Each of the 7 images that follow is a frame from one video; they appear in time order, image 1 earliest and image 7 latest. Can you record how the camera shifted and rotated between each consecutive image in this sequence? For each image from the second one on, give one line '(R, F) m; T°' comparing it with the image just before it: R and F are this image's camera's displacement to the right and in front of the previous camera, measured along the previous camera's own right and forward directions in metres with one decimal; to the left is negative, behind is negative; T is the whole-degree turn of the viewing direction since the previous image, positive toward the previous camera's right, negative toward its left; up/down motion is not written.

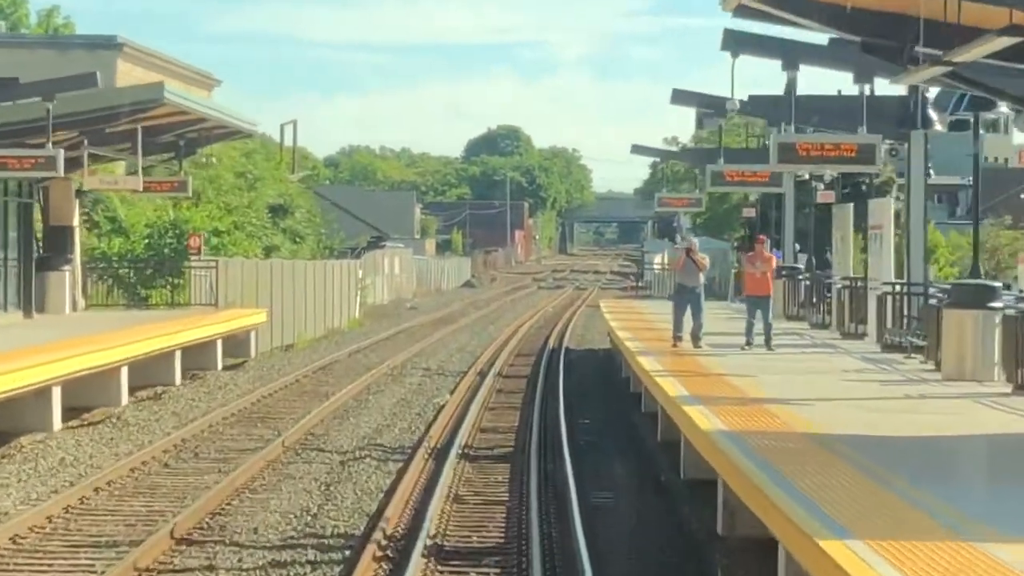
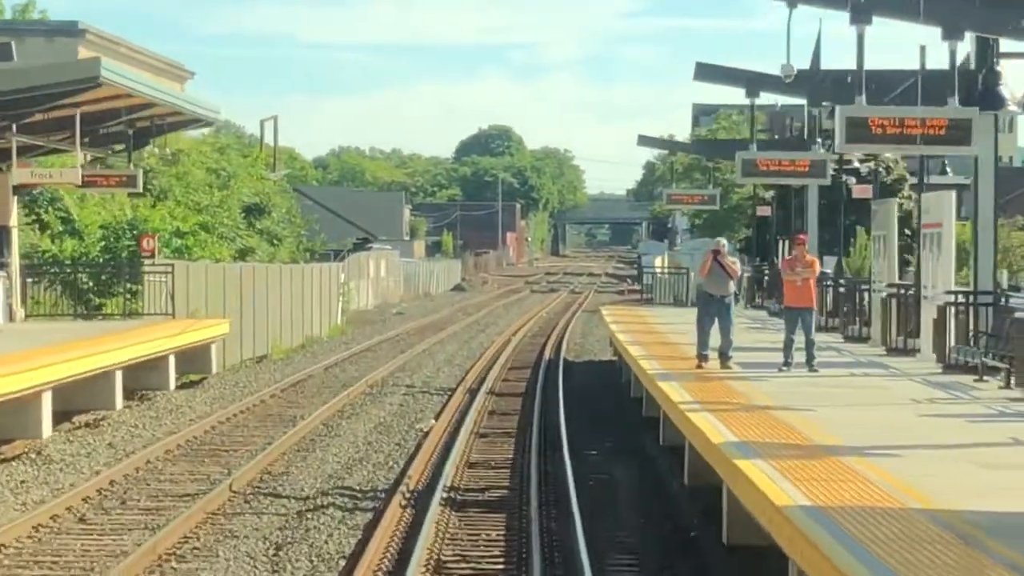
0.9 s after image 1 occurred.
(0.0, +3.0) m; 0°
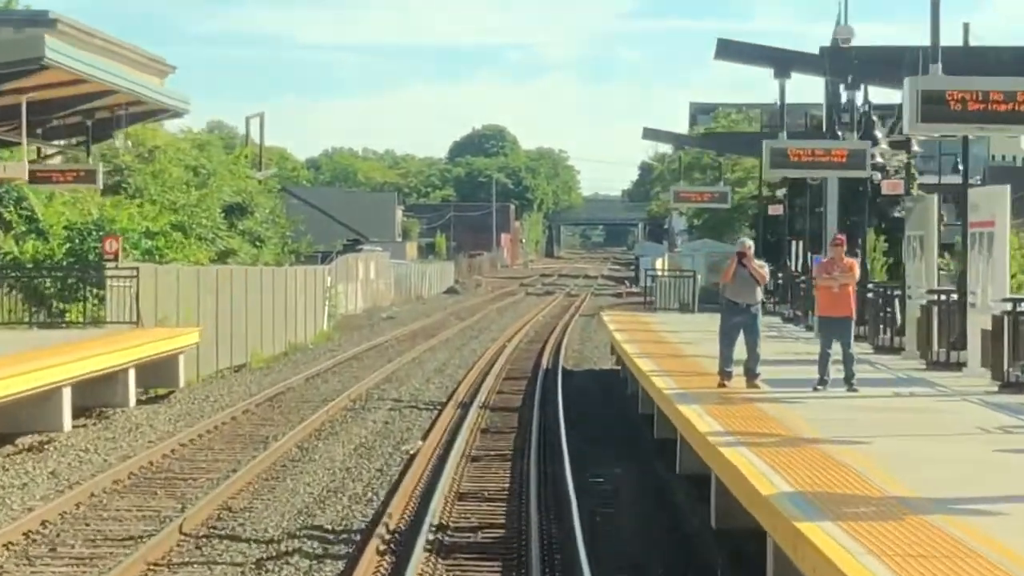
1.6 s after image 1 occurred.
(0.0, +2.0) m; 0°
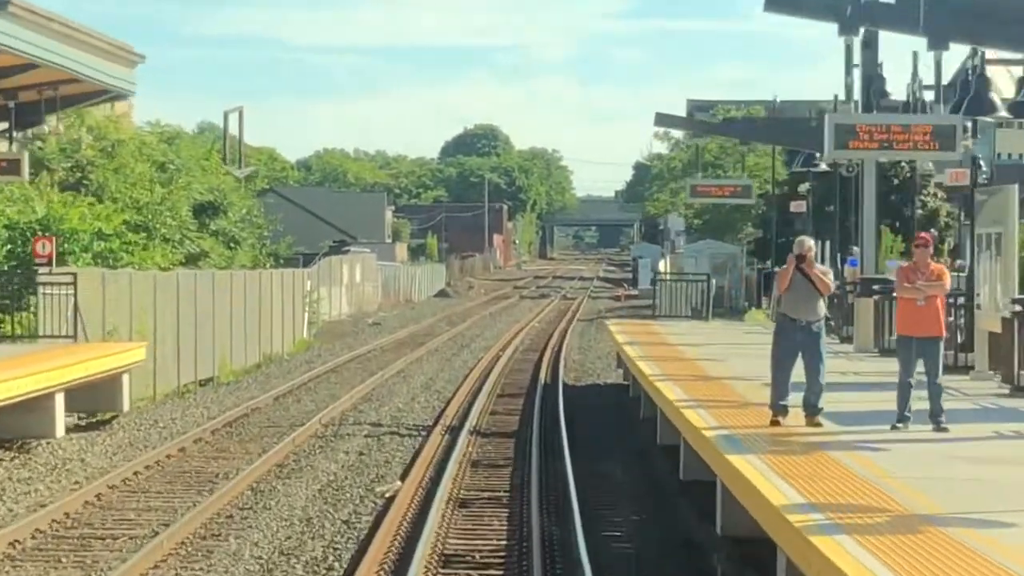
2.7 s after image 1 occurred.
(0.0, +3.0) m; 0°
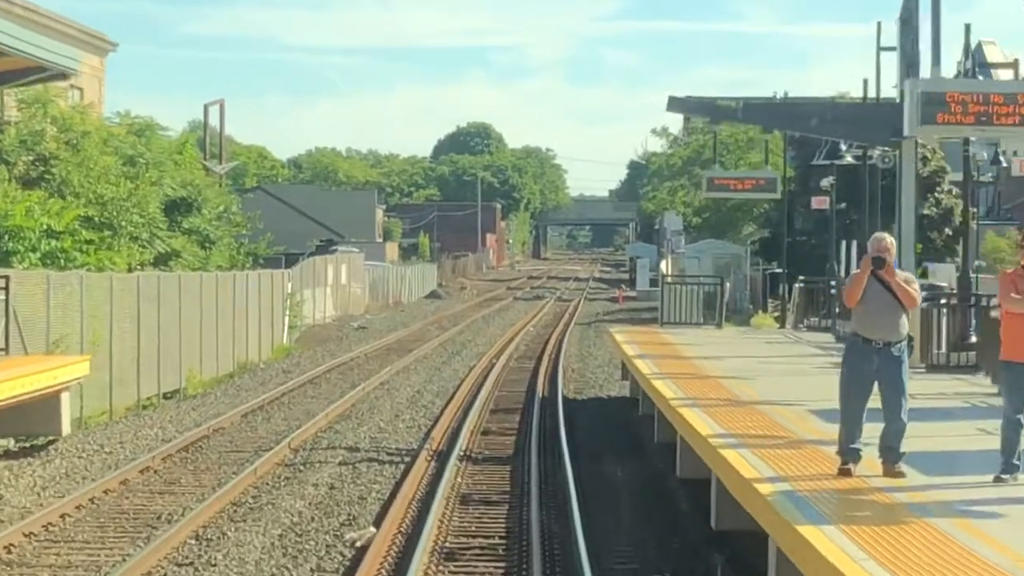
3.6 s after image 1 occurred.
(0.0, +2.4) m; 0°
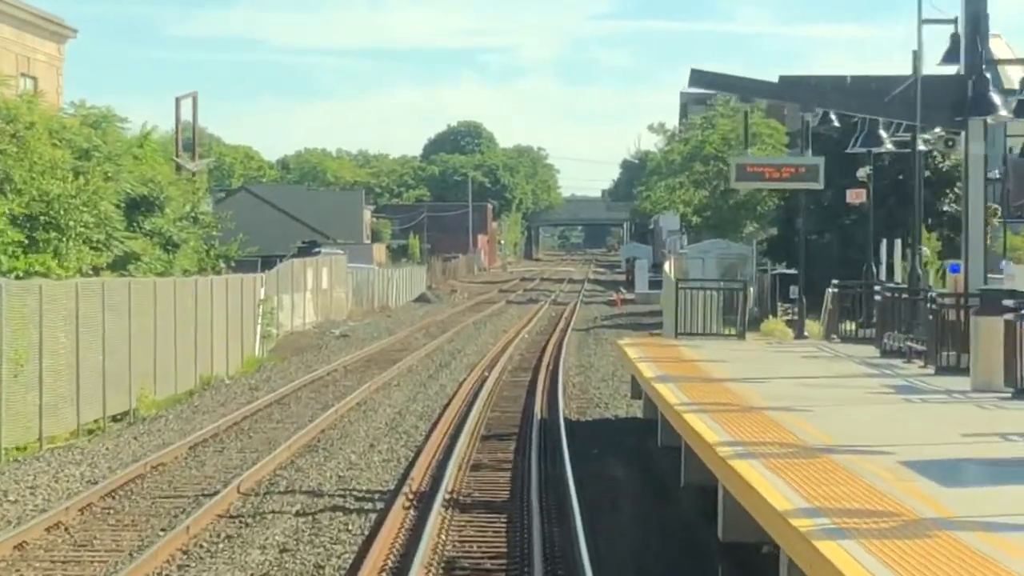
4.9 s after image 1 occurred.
(0.0, +3.1) m; 0°
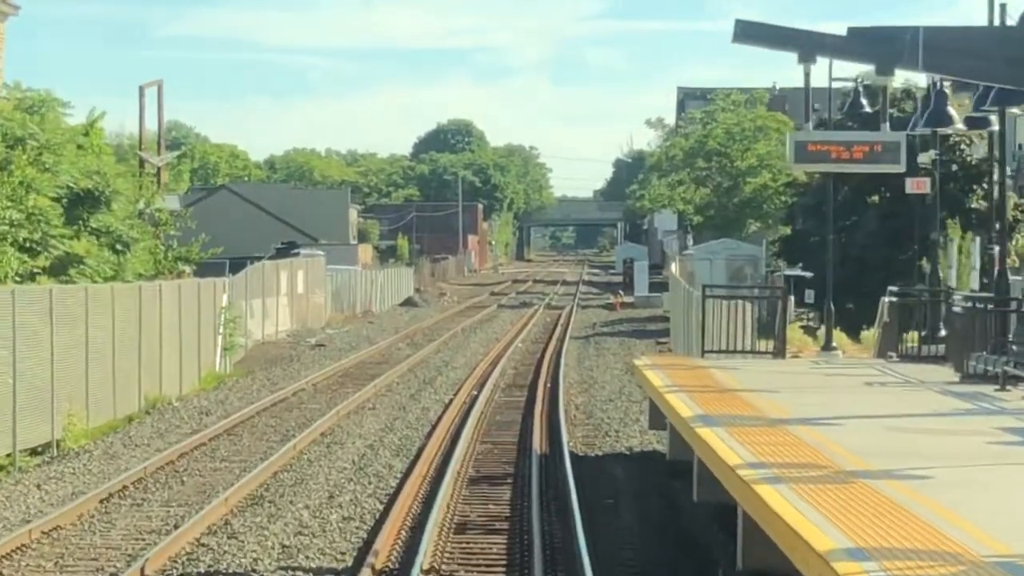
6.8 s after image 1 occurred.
(0.0, +3.7) m; 0°
